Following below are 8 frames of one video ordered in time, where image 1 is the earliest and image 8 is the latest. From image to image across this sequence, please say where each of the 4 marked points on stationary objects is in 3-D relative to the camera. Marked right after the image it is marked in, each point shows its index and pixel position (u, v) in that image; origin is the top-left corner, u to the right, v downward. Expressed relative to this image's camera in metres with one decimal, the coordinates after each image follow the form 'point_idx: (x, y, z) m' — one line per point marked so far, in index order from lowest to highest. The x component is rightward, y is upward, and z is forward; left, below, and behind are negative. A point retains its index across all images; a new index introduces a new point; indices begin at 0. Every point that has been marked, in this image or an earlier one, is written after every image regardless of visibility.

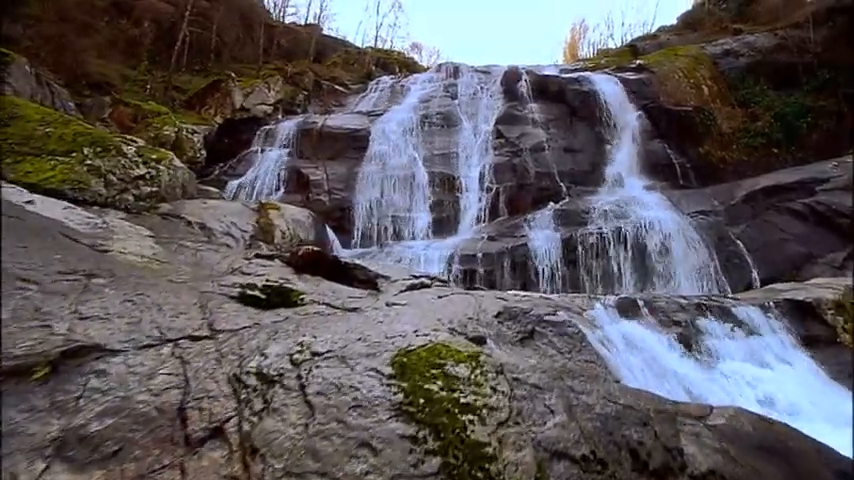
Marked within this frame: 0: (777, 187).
0: (+11.2, +1.7, +15.0) m
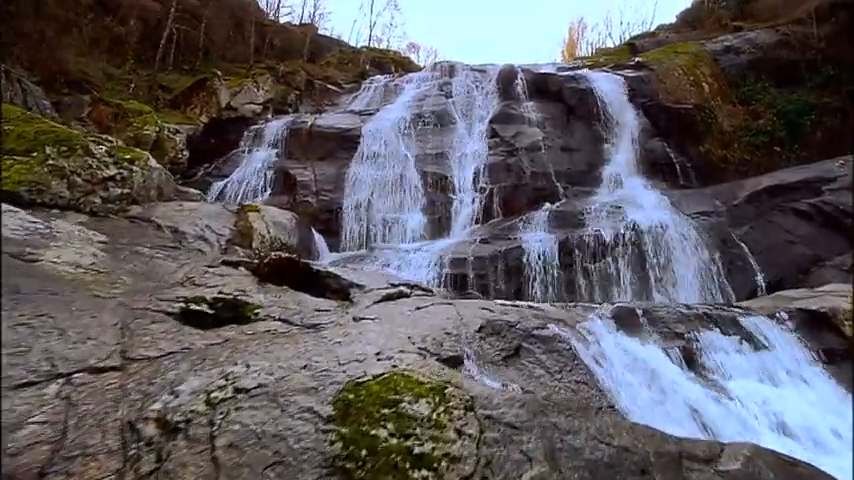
0: (+10.9, +1.6, +14.4) m
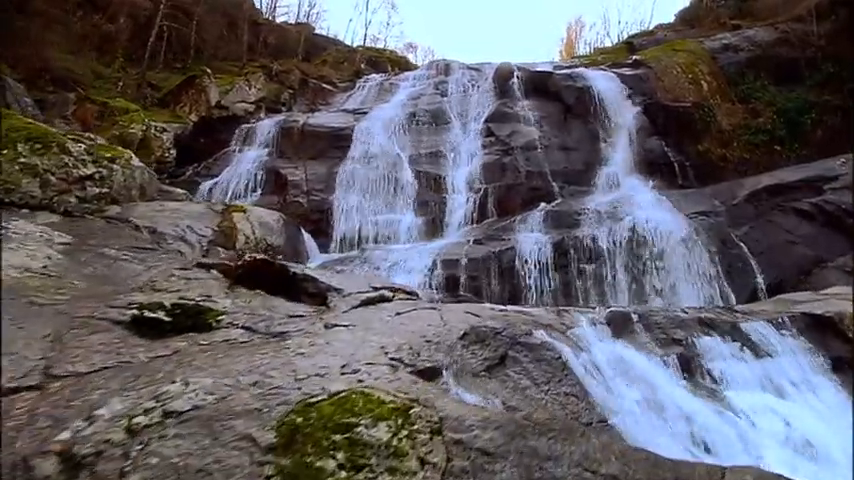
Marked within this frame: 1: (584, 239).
0: (+10.6, +1.6, +14.0) m
1: (+4.5, 0.0, +13.6) m
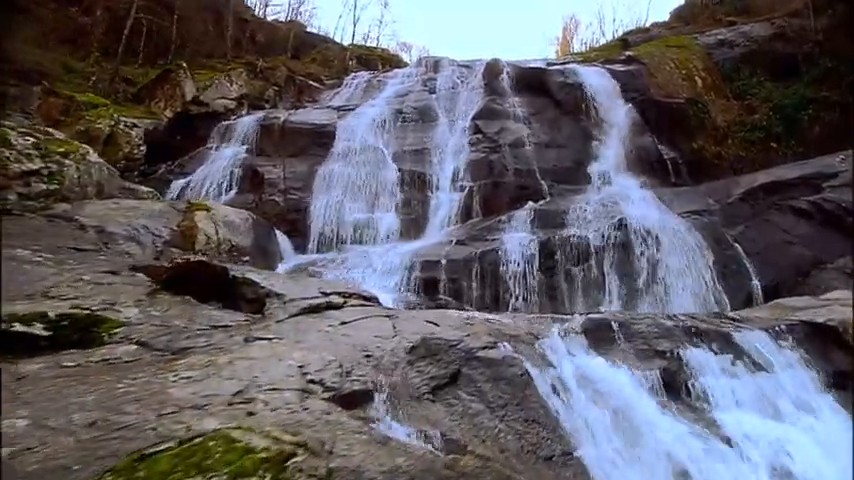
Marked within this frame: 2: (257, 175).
0: (+10.0, +1.6, +13.4) m
1: (+3.9, 0.0, +12.9) m
2: (-6.1, +2.3, +17.1) m
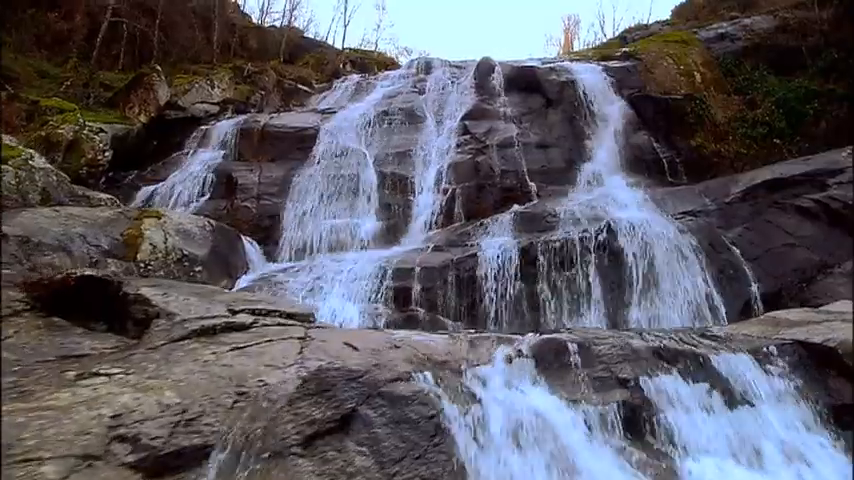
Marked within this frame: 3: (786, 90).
0: (+9.3, +1.6, +12.4) m
1: (+3.2, -0.1, +11.9) m
2: (-6.8, +2.0, +16.4) m
3: (+14.1, +5.9, +18.6) m
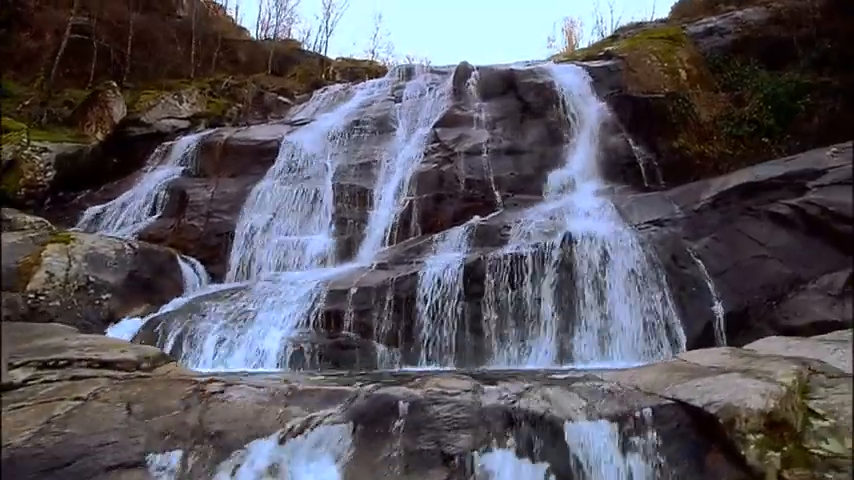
0: (+7.8, +1.3, +11.2) m
1: (+1.7, -0.5, +10.9) m
2: (-8.1, +1.4, +15.7) m
3: (+12.7, +5.6, +17.3) m
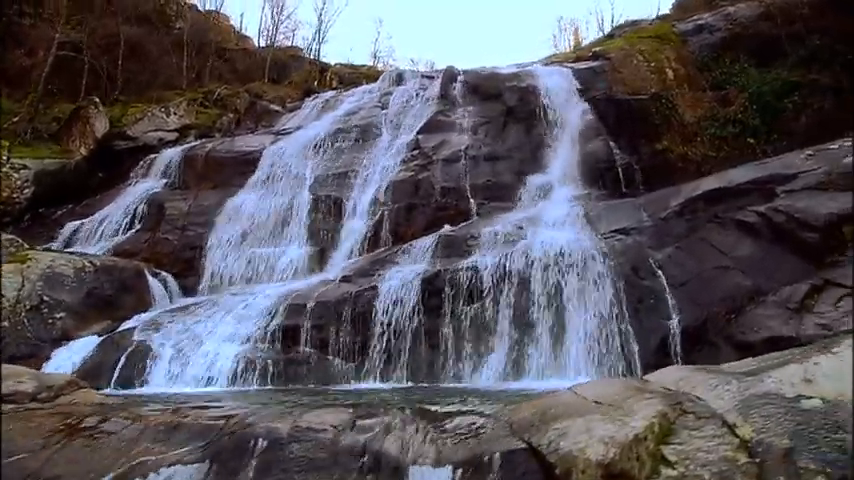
0: (+6.8, +1.1, +10.8) m
1: (+0.7, -0.7, +10.7) m
2: (-9.0, +1.0, +15.9) m
3: (+11.8, +5.5, +16.7) m
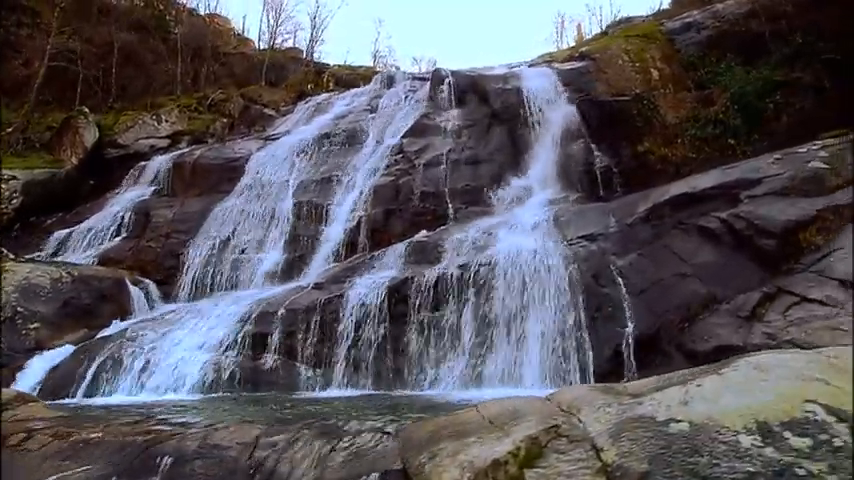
0: (+6.0, +1.0, +10.8) m
1: (-0.1, -0.9, +10.9) m
2: (-9.7, +0.7, +16.2) m
3: (+11.1, +5.5, +16.6) m
